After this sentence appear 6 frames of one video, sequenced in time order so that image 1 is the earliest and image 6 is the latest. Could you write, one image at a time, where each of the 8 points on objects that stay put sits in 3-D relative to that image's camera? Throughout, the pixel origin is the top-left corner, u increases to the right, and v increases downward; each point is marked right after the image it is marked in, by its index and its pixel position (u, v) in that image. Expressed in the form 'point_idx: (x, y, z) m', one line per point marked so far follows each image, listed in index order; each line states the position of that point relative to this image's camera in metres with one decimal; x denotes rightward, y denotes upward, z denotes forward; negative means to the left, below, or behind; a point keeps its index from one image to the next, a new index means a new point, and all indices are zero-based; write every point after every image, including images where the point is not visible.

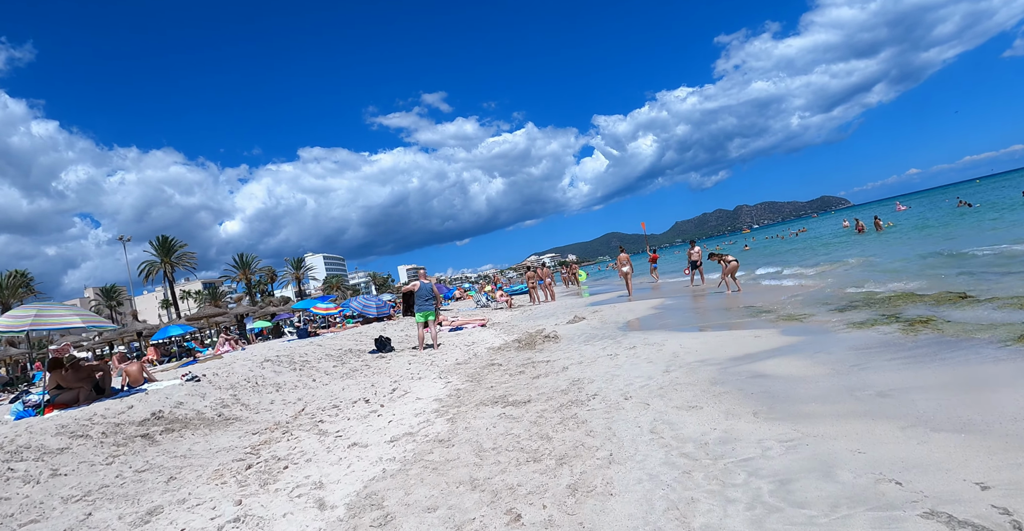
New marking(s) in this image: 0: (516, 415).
0: (0.0, -1.6, +5.4) m
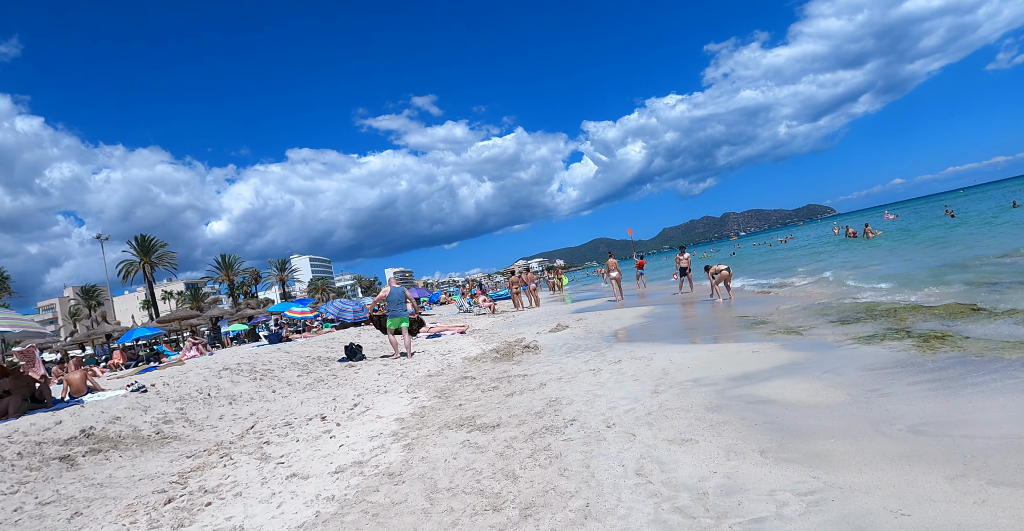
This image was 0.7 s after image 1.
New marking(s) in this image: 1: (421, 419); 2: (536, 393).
0: (-0.3, -1.6, +4.6) m
1: (-1.1, -1.8, +6.1) m
2: (+0.3, -1.5, +6.1) m
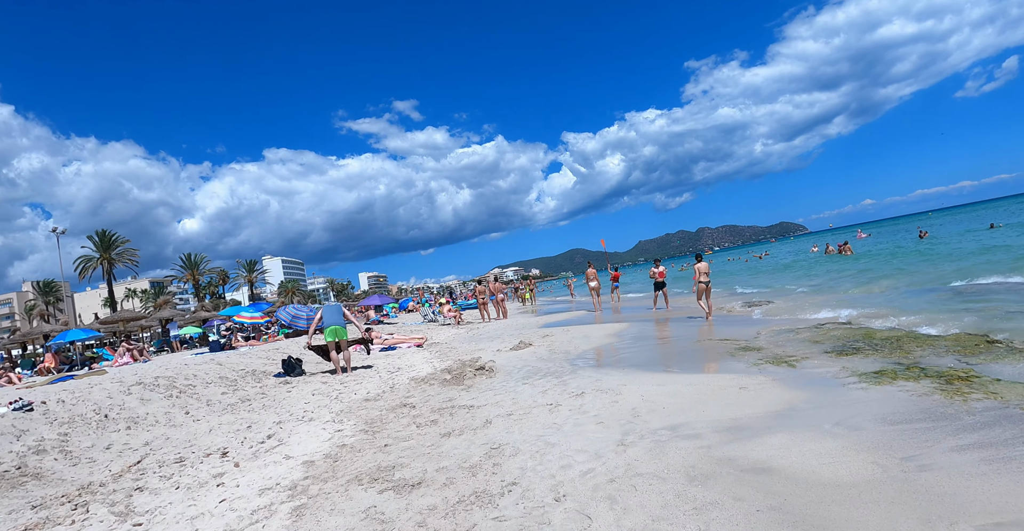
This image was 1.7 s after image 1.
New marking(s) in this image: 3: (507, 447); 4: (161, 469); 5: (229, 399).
0: (-0.8, -1.7, +3.5) m
1: (-1.7, -1.9, +4.9) m
2: (-0.3, -1.6, +4.9) m
3: (0.0, -1.5, +4.3) m
4: (-4.1, -2.3, +6.0) m
5: (-5.2, -2.4, +9.5) m
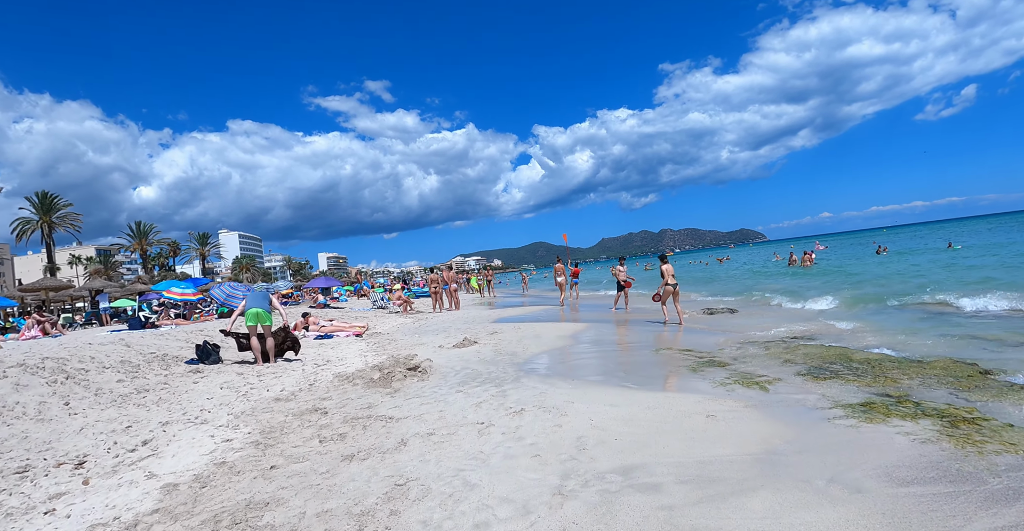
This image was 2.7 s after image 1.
0: (-1.4, -1.5, +2.5) m
1: (-2.3, -1.7, +3.8) m
2: (-1.0, -1.5, +4.0) m
3: (-0.6, -1.4, +3.4) m
4: (-4.8, -1.9, +4.8) m
5: (-6.2, -1.9, +8.1) m
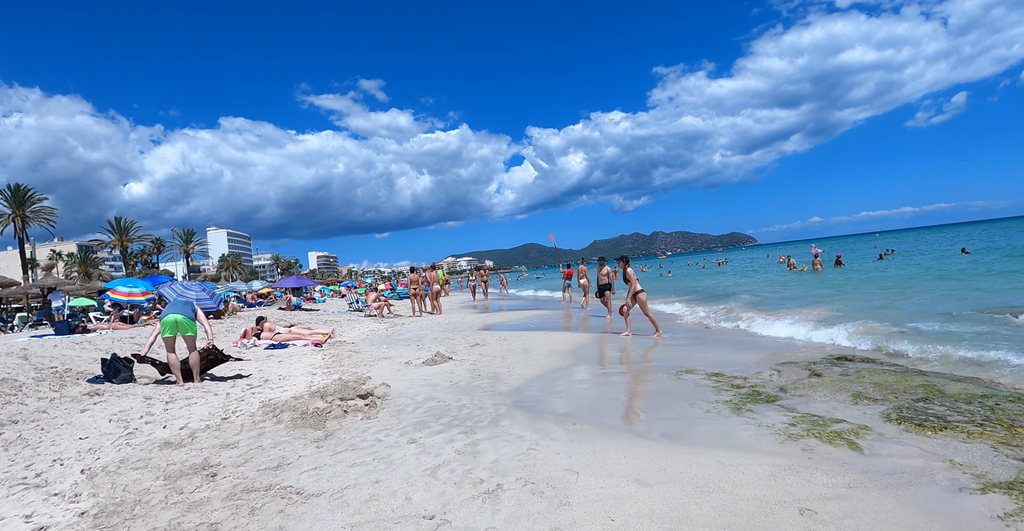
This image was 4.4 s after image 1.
0: (-1.5, -1.5, +0.7) m
1: (-2.5, -1.6, +2.0) m
2: (-1.1, -1.5, +2.2) m
3: (-0.8, -1.4, +1.6) m
4: (-5.0, -1.9, +3.0) m
5: (-6.4, -1.8, +6.3) m
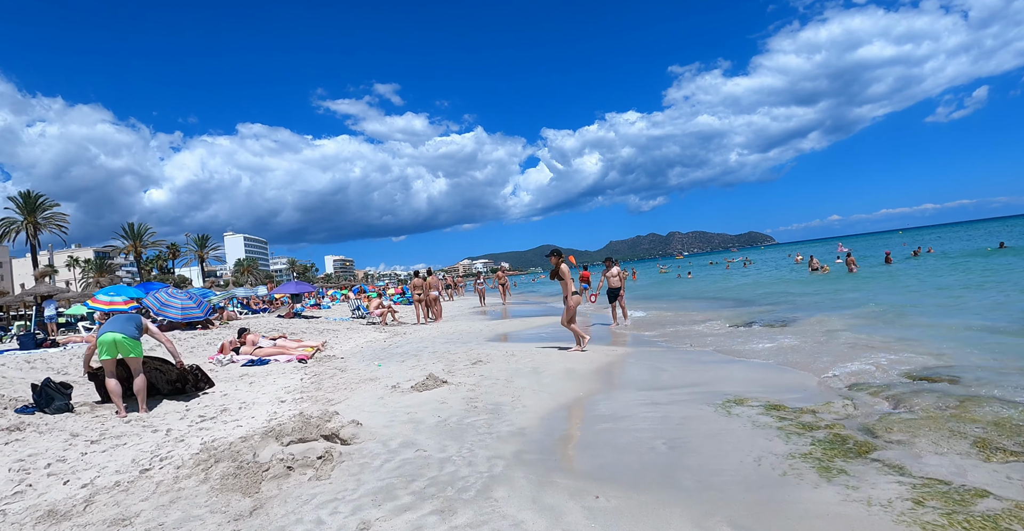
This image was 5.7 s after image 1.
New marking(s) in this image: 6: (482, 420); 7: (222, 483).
0: (-1.6, -1.5, -0.6) m
1: (-2.6, -1.7, +0.8) m
2: (-1.2, -1.5, +0.9) m
3: (-0.9, -1.4, +0.4) m
4: (-5.1, -1.9, +1.9) m
5: (-6.4, -1.9, +5.2) m
6: (-0.3, -1.4, +4.8) m
7: (-2.1, -1.6, +3.8) m
